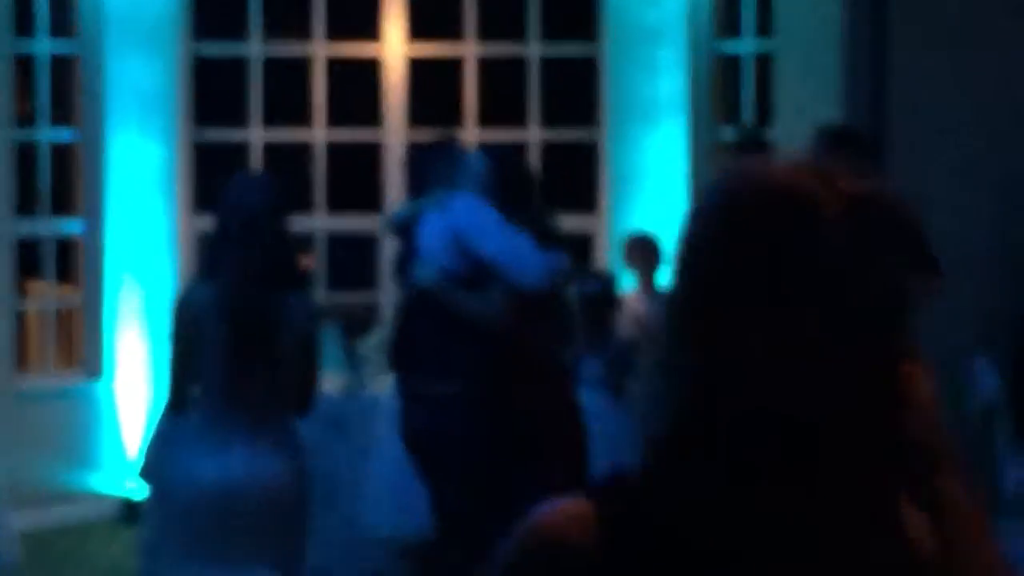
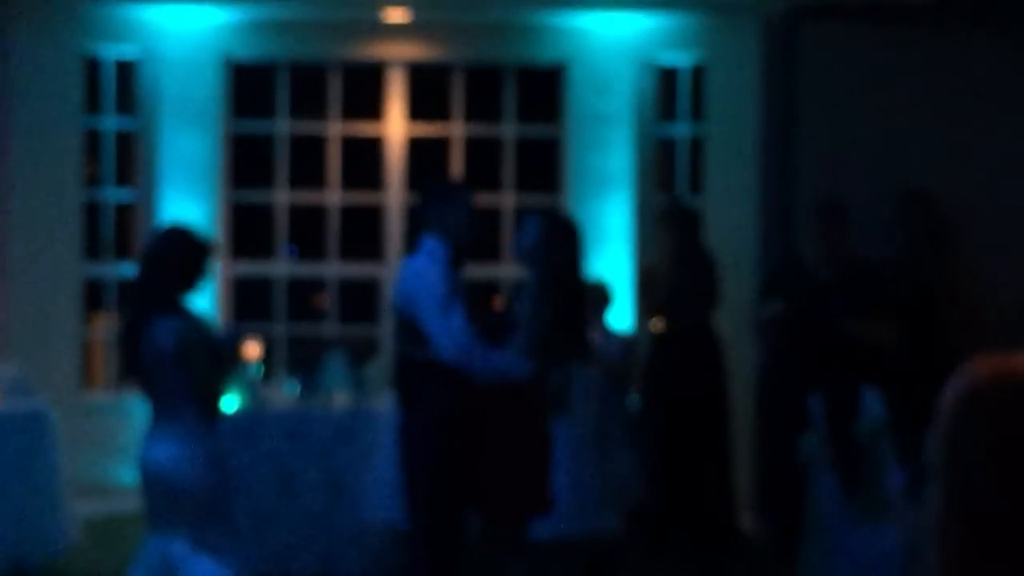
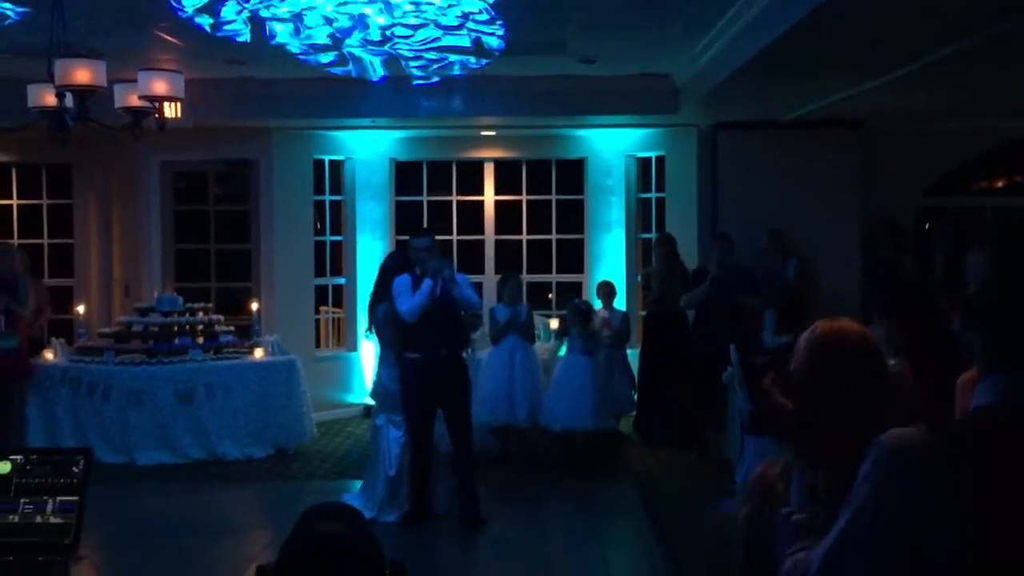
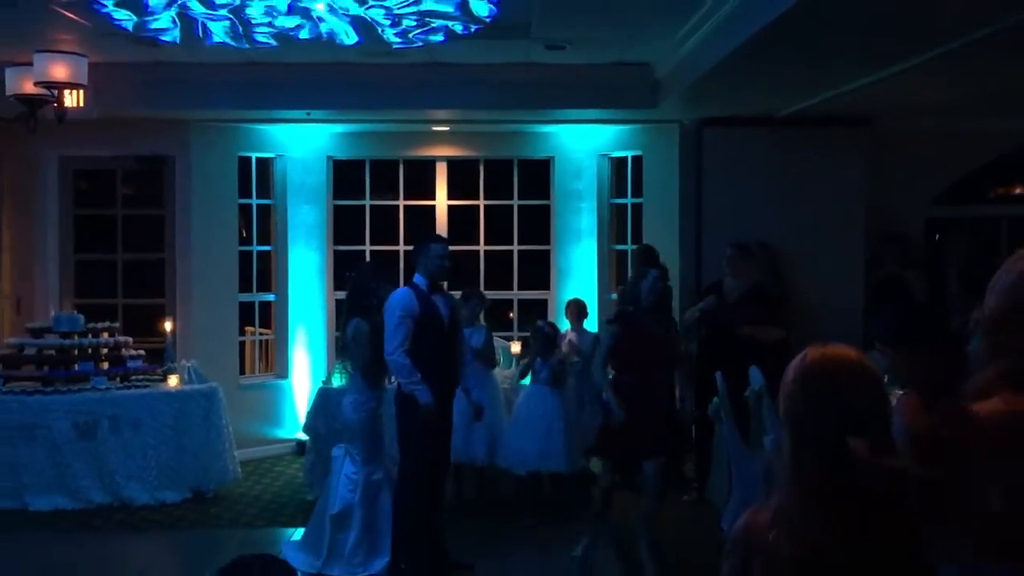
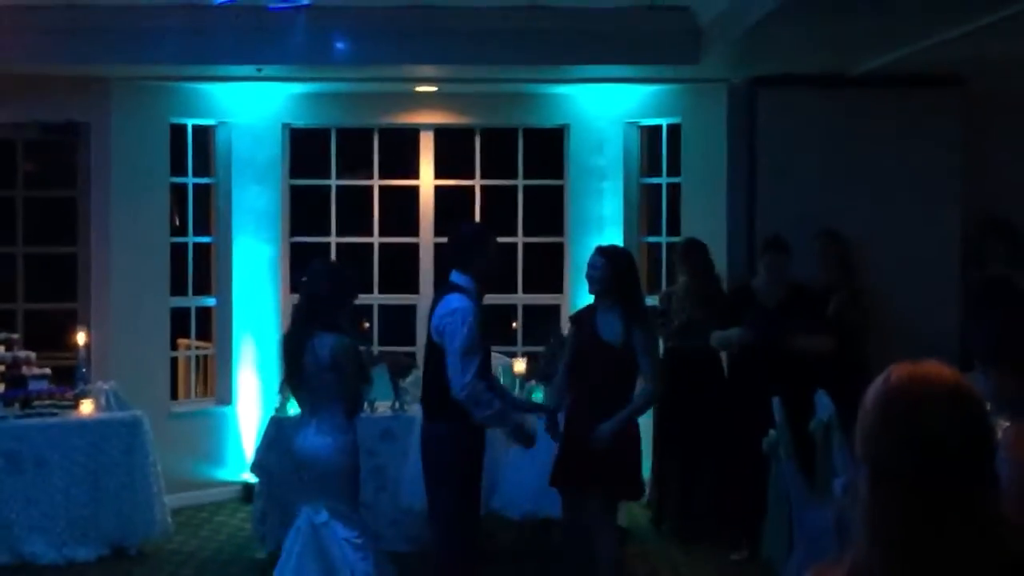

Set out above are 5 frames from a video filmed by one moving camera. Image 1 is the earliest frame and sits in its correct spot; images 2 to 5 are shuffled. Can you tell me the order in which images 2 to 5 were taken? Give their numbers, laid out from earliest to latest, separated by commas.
2, 5, 4, 3
